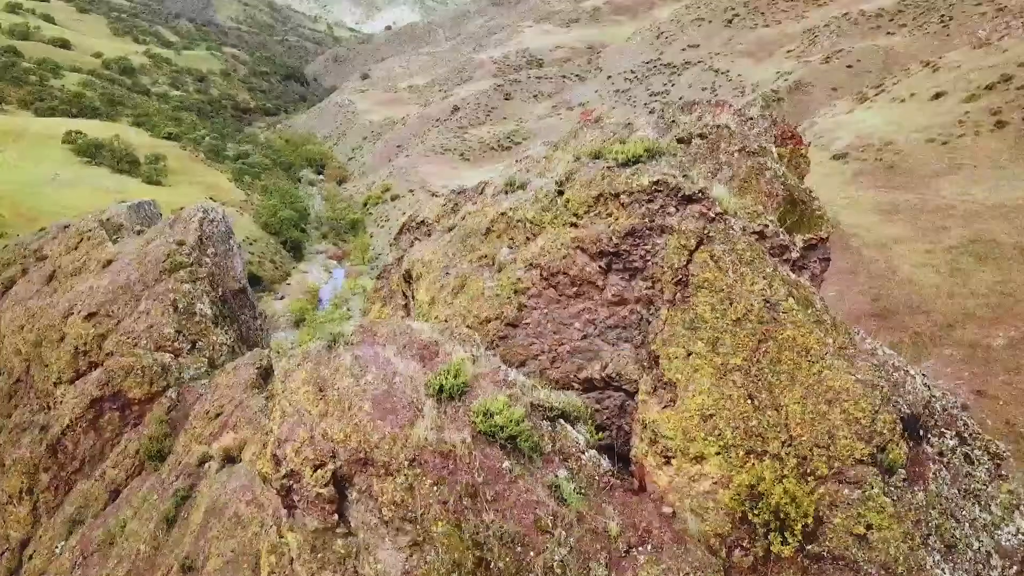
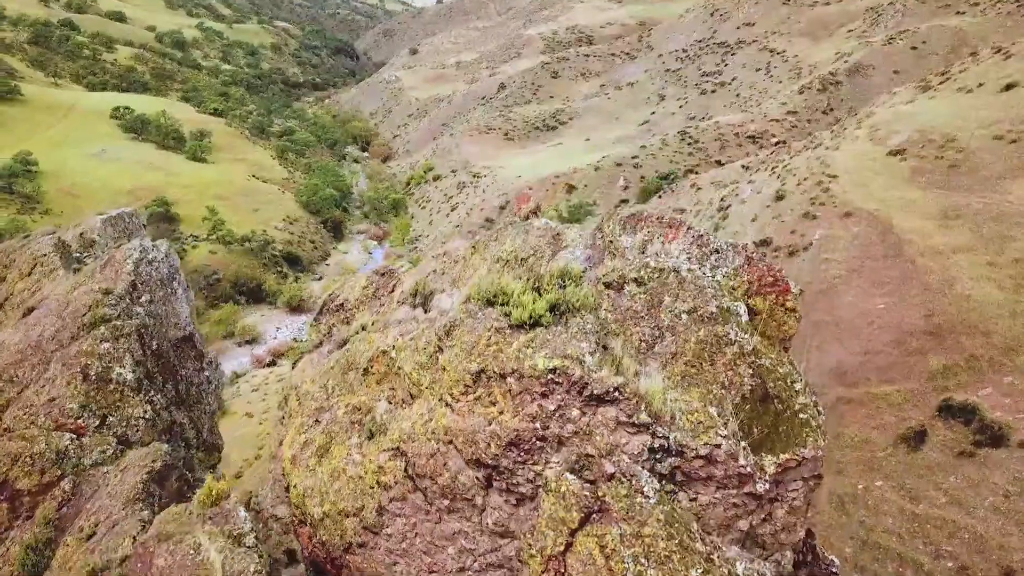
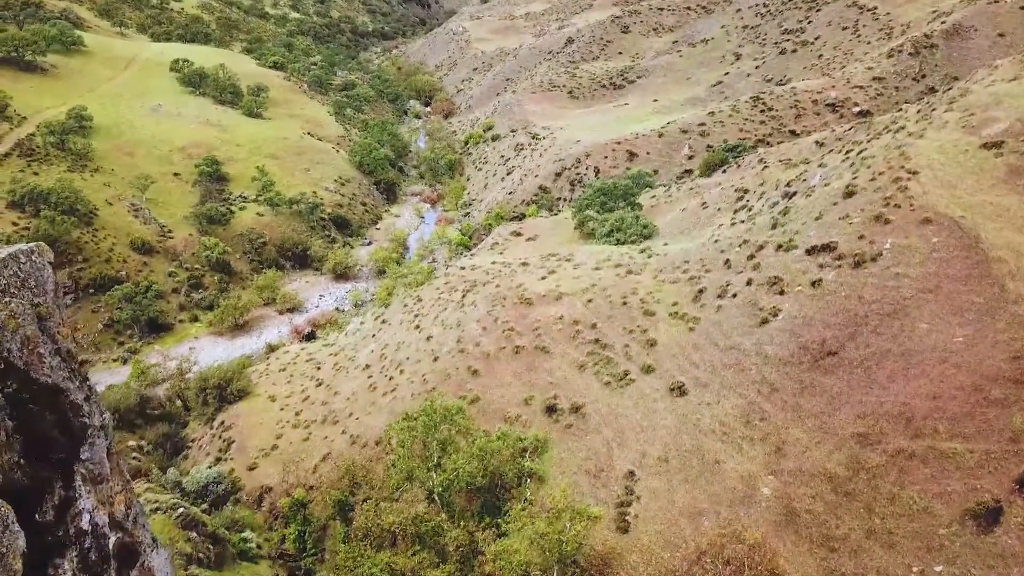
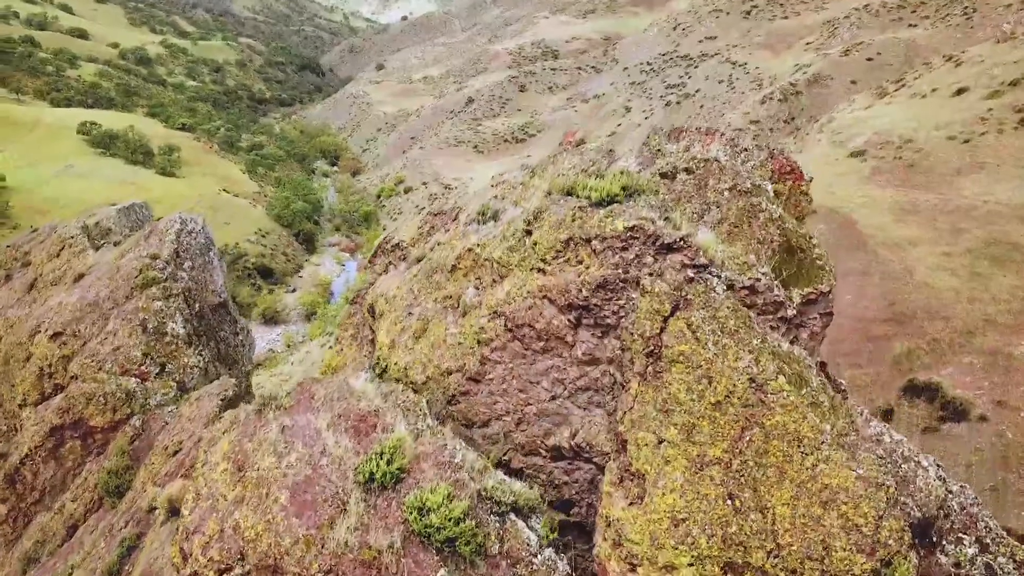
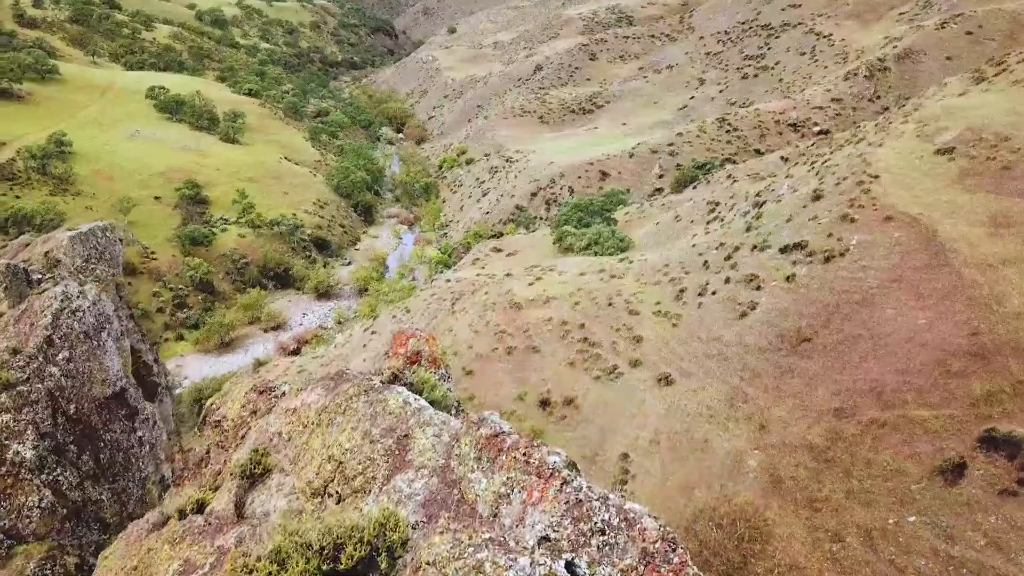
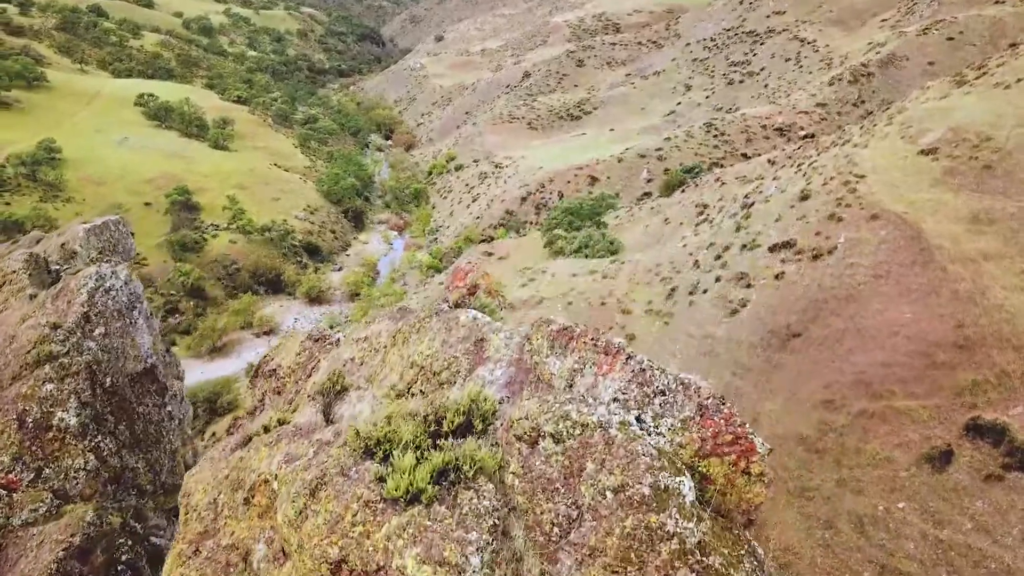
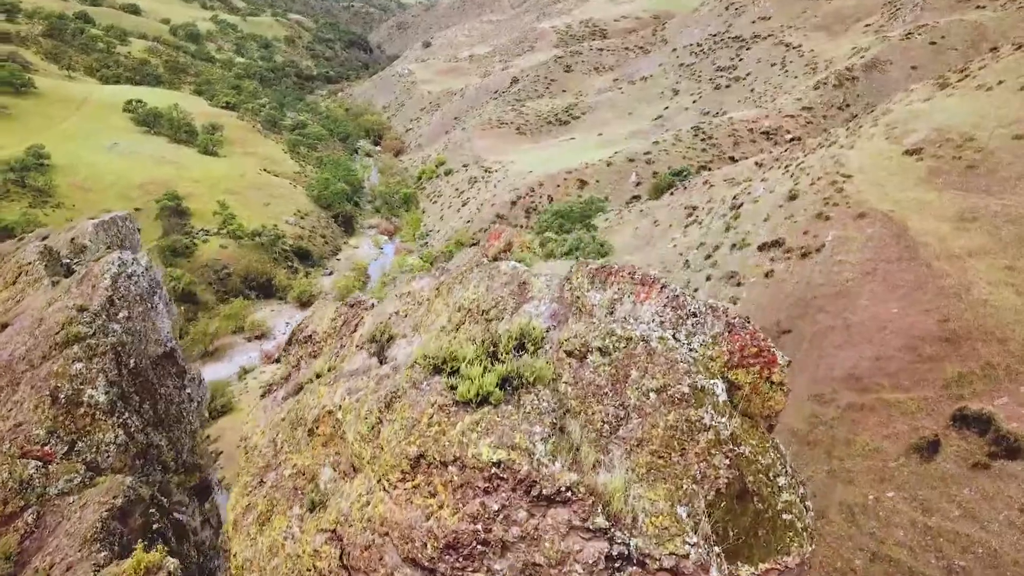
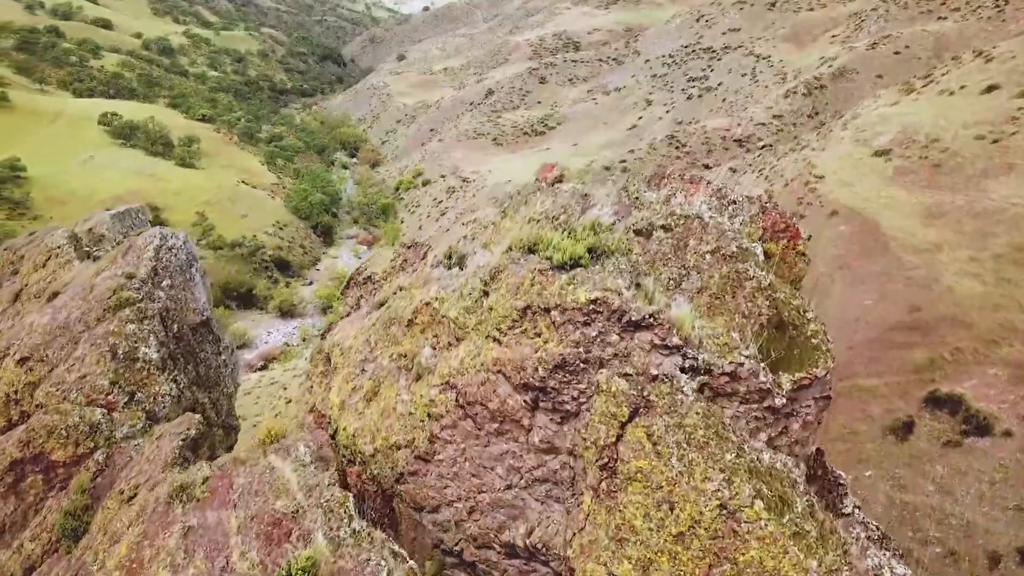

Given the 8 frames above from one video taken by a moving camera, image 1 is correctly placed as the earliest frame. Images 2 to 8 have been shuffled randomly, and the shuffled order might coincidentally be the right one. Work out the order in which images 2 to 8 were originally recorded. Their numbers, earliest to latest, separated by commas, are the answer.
4, 8, 2, 7, 6, 5, 3
